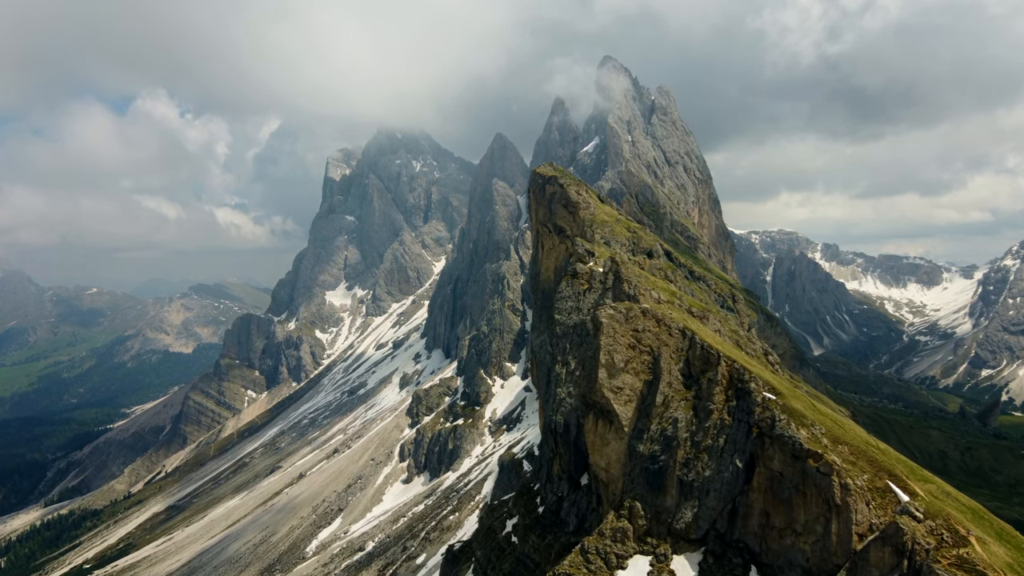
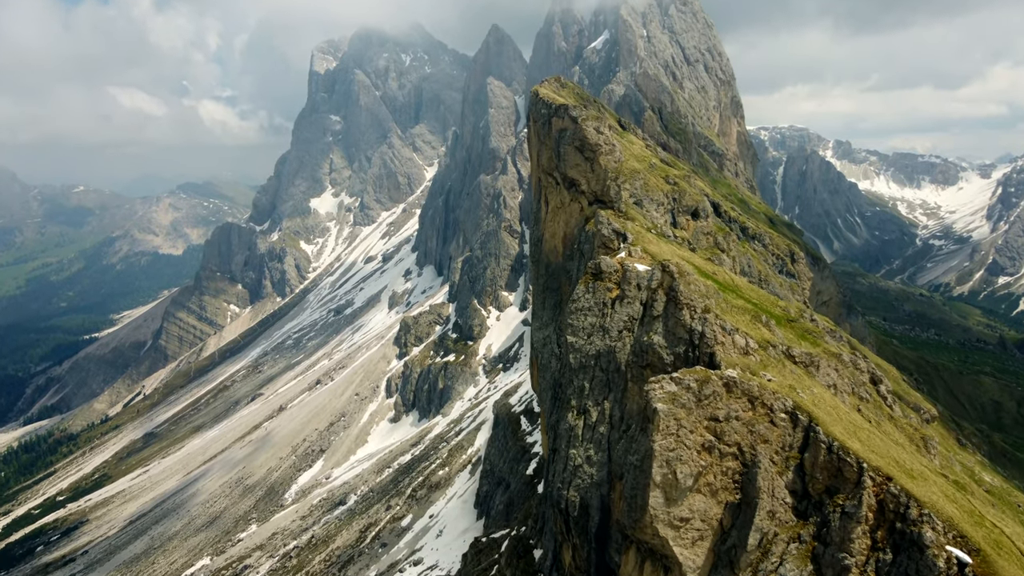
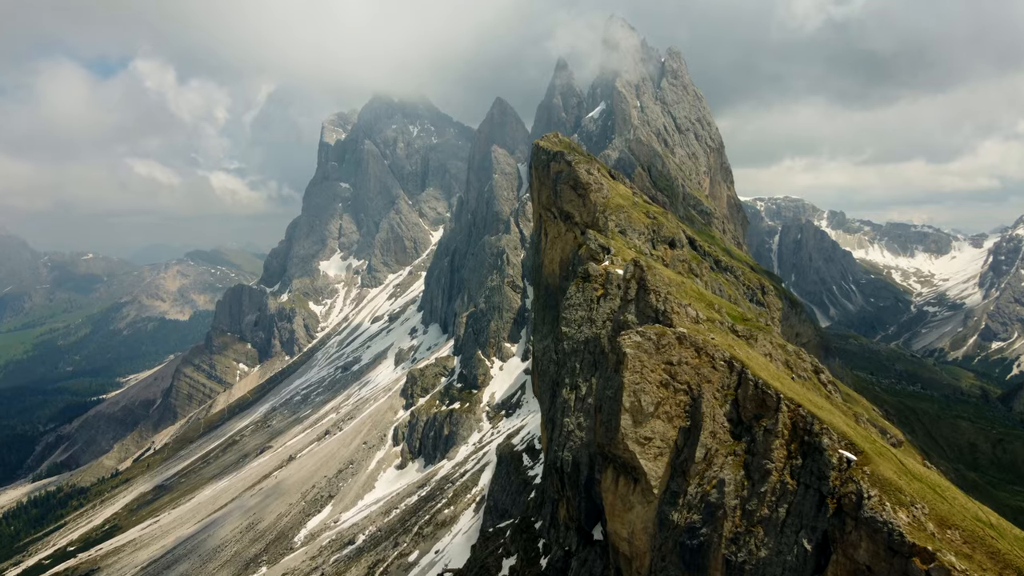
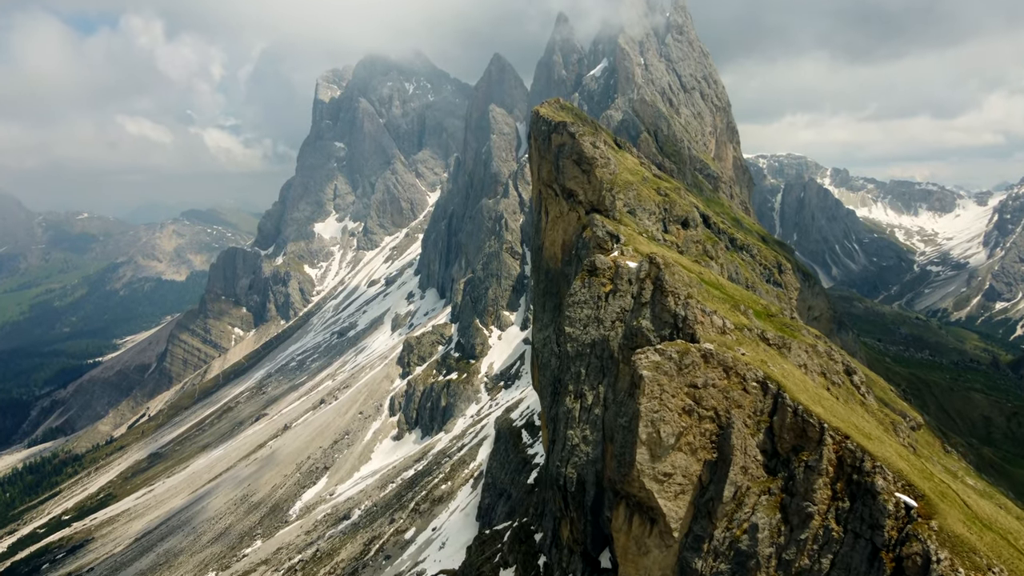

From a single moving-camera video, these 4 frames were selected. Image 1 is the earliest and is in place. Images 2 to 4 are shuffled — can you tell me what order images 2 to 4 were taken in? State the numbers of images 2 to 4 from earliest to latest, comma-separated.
3, 4, 2
